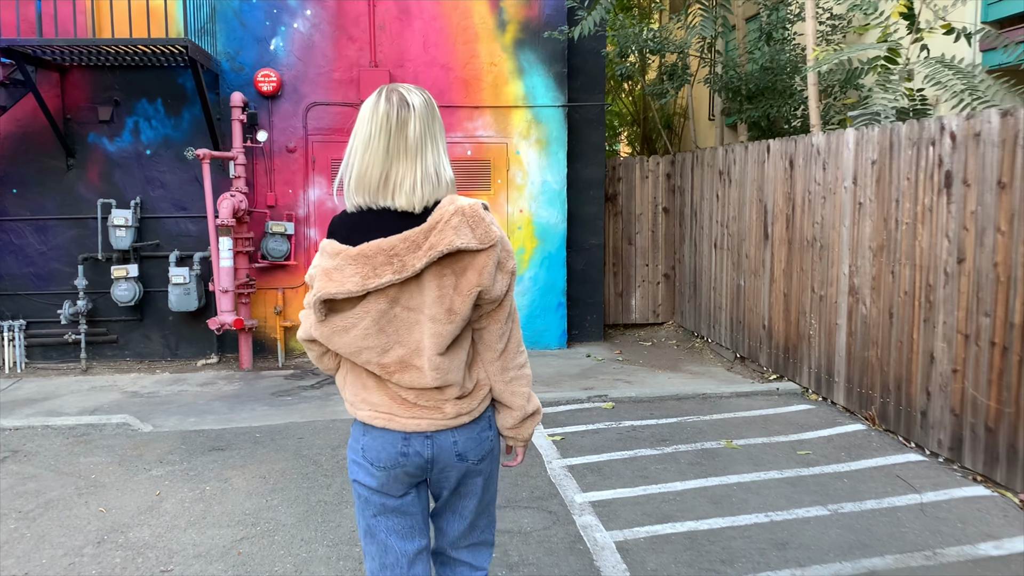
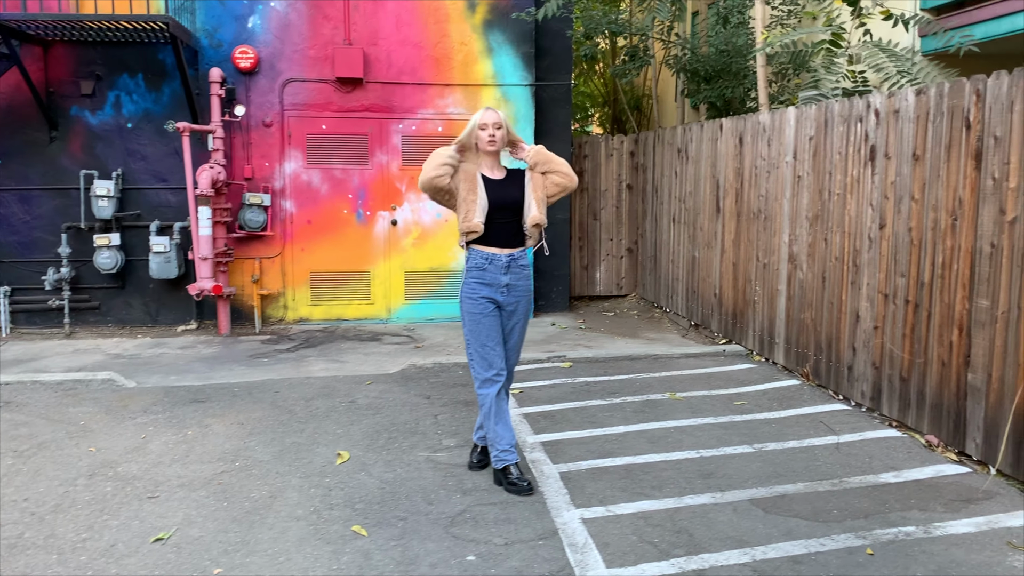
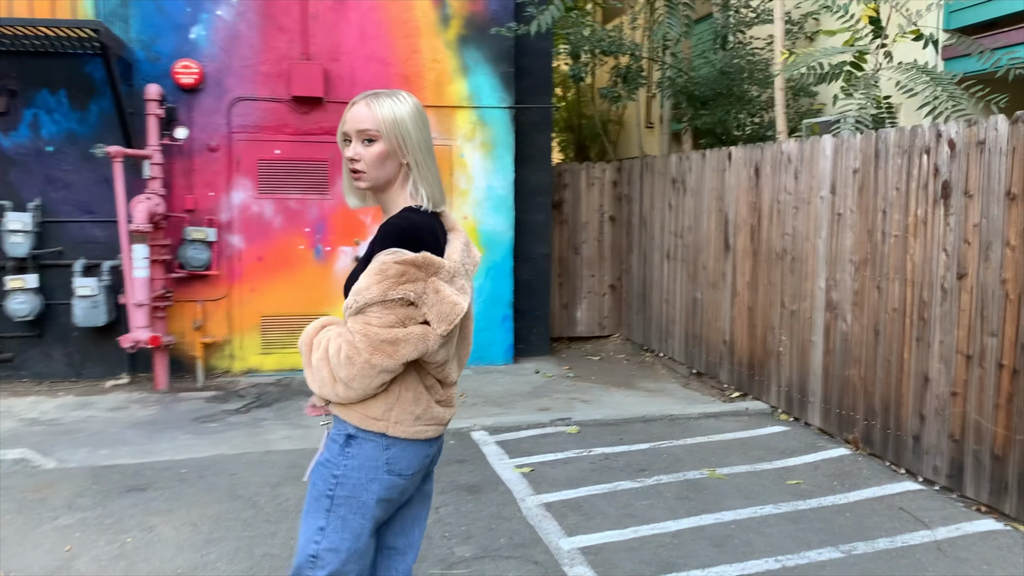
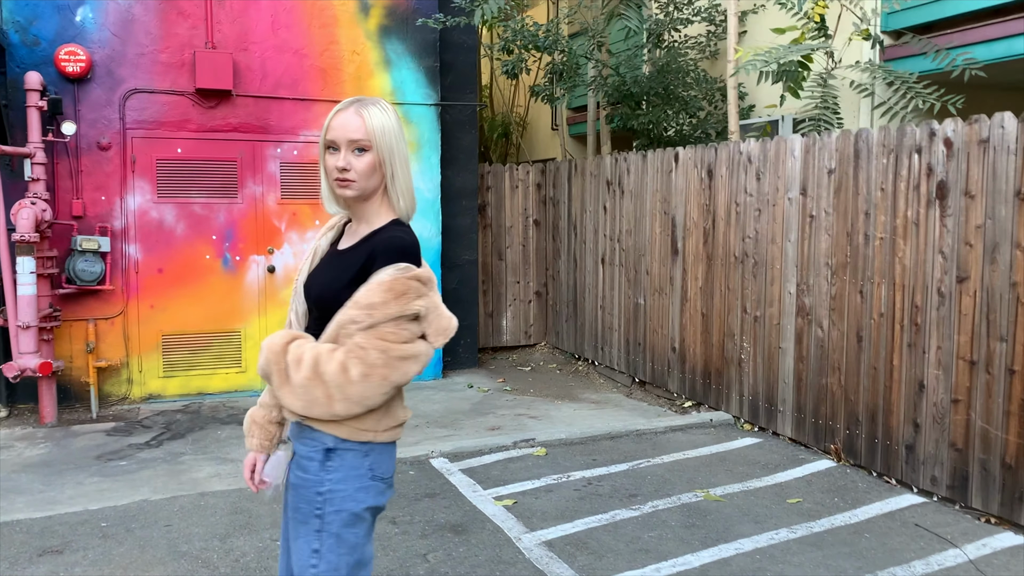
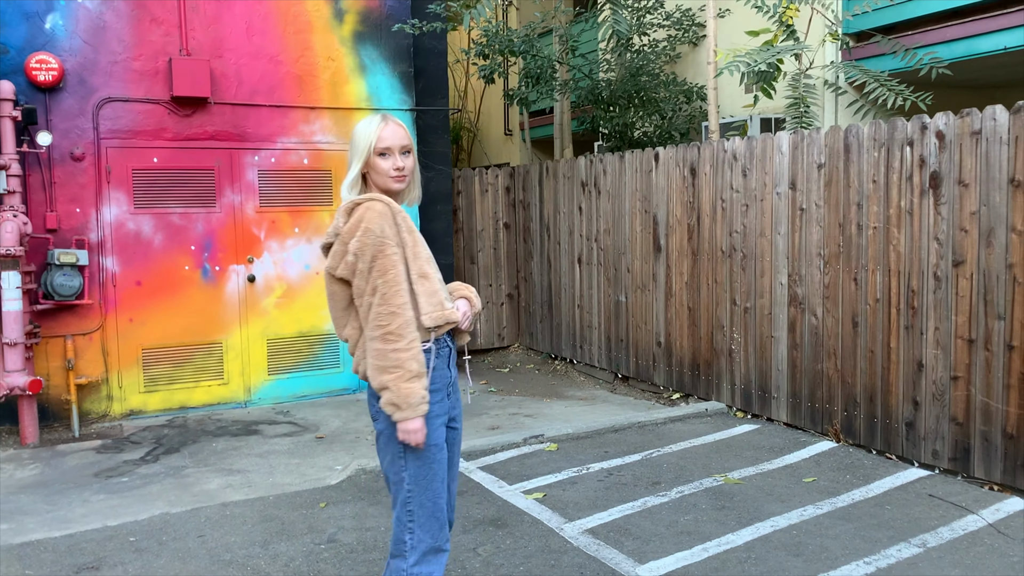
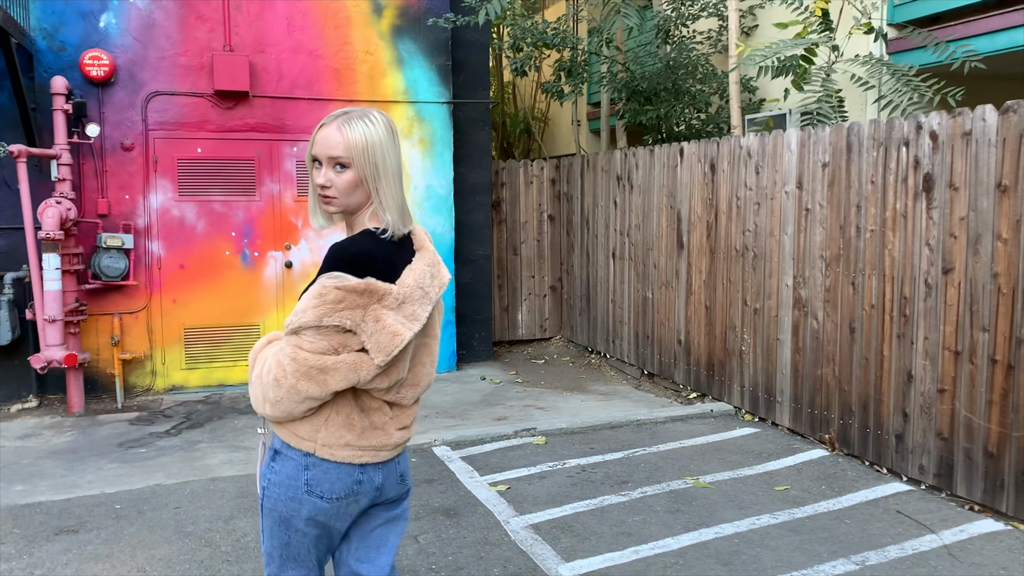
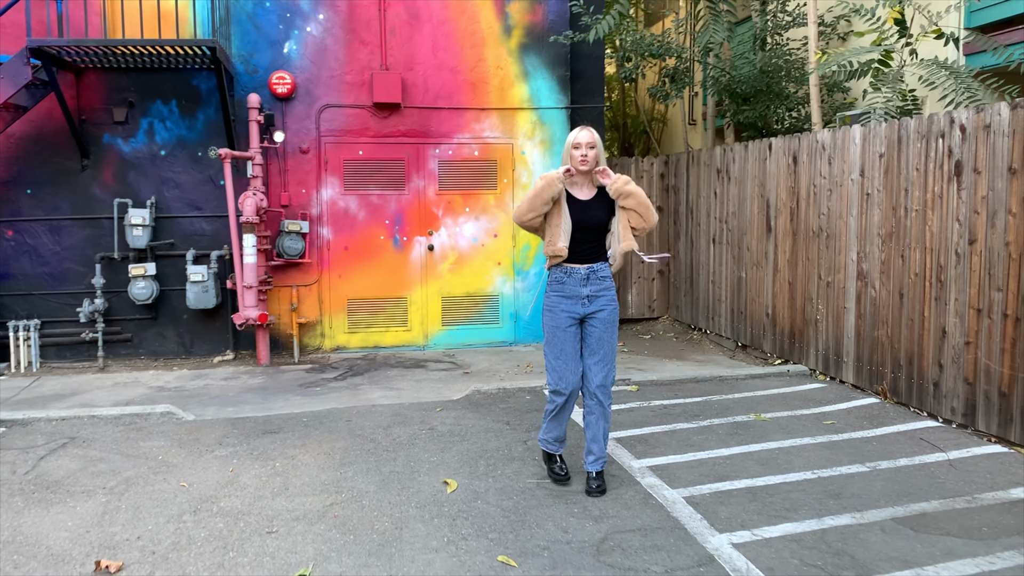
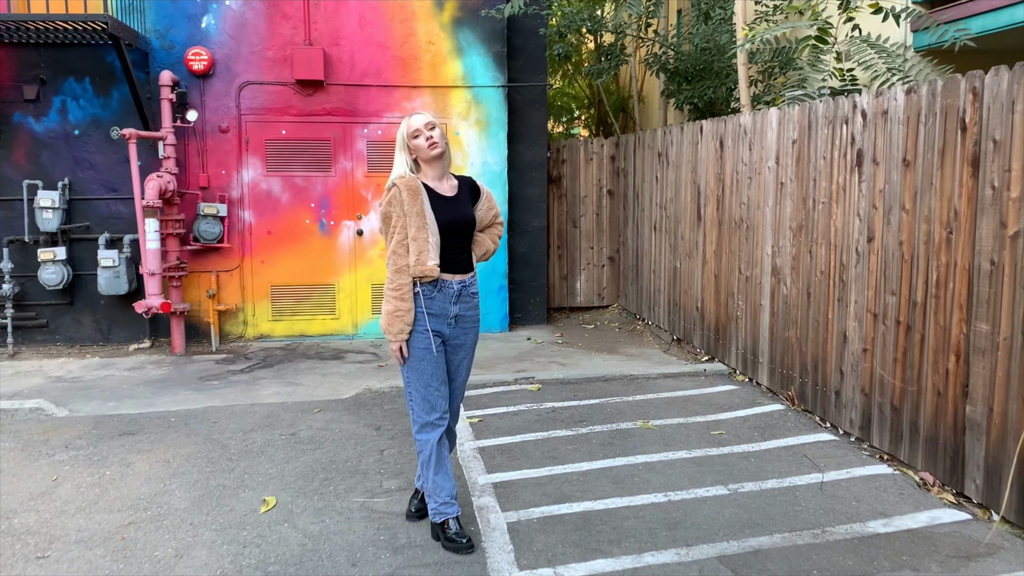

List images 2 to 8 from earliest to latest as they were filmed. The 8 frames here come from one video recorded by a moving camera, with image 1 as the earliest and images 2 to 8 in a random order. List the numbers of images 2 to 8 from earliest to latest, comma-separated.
3, 6, 4, 5, 7, 2, 8
